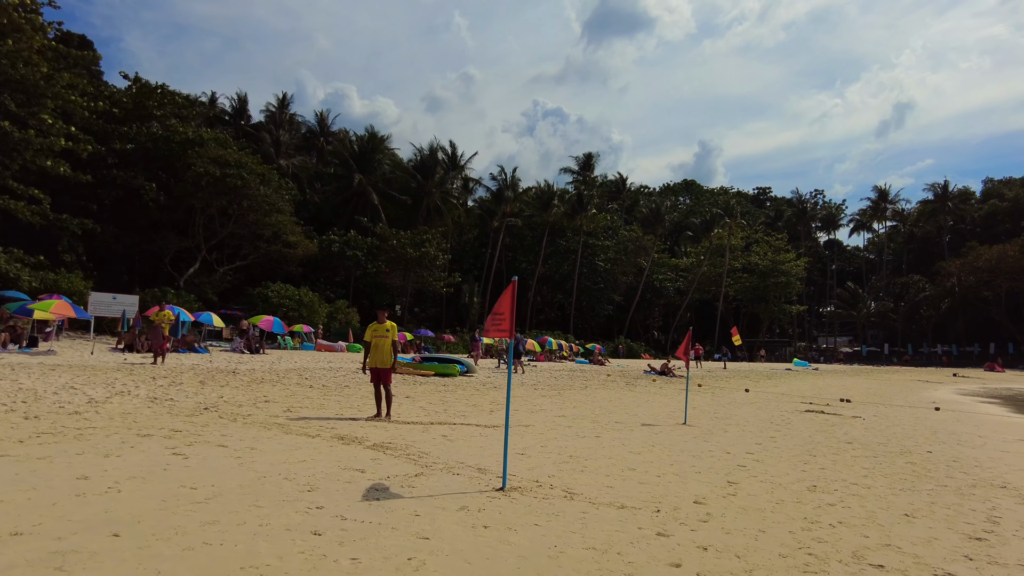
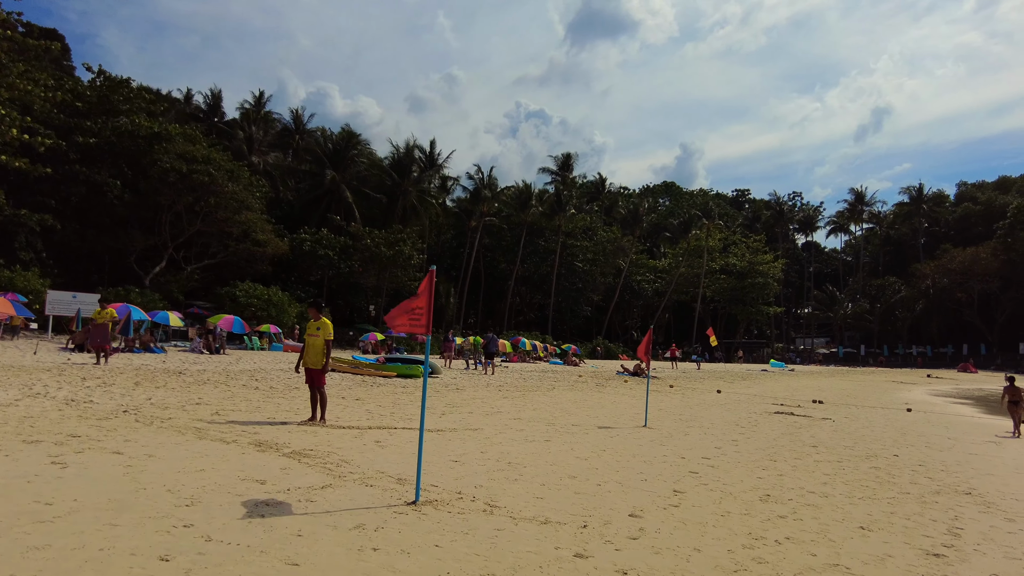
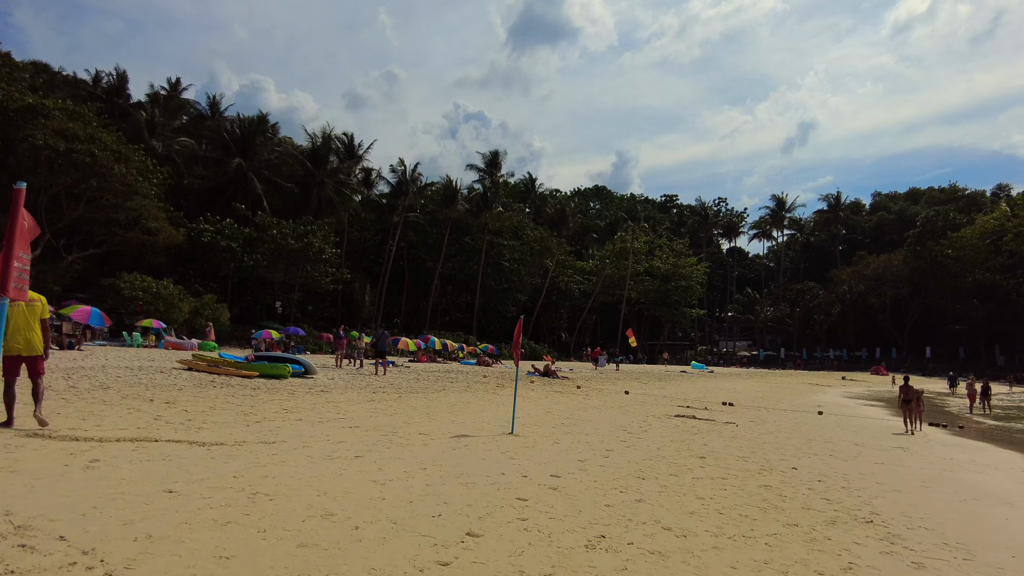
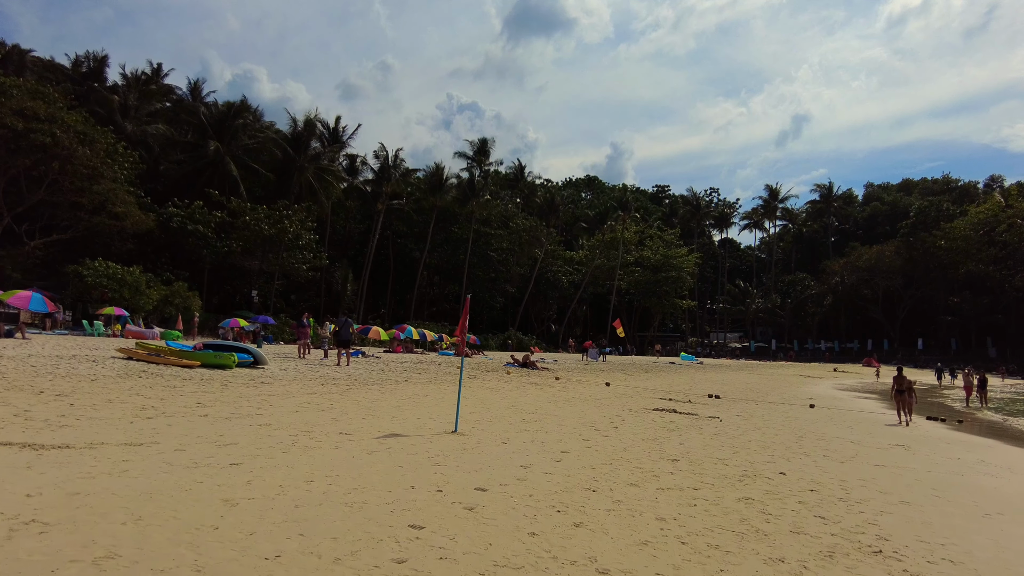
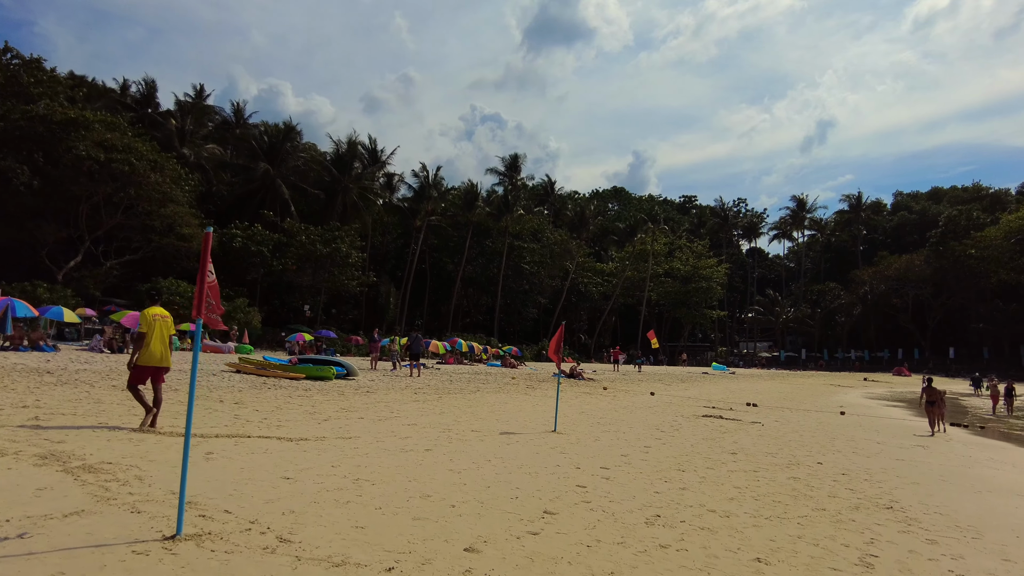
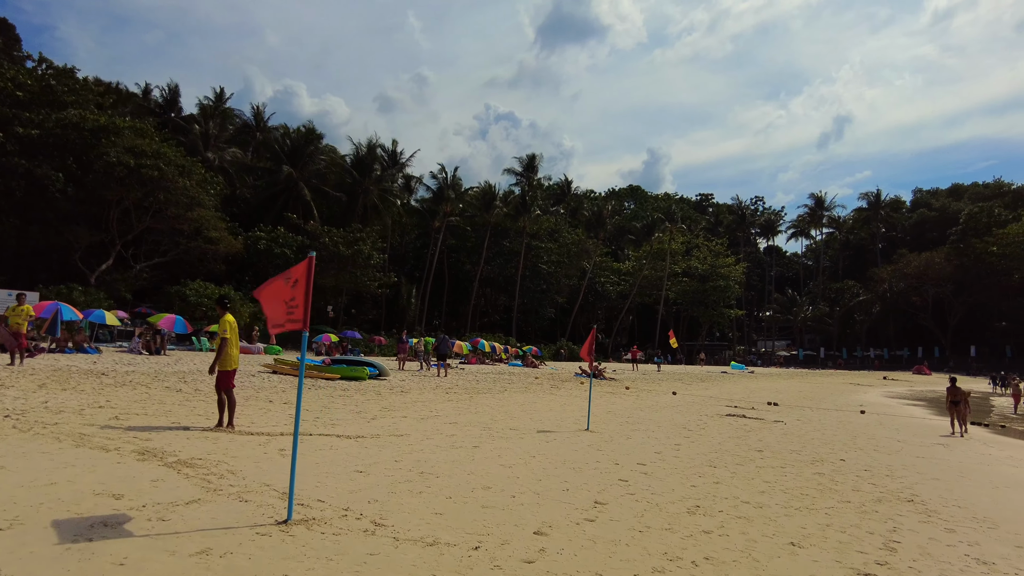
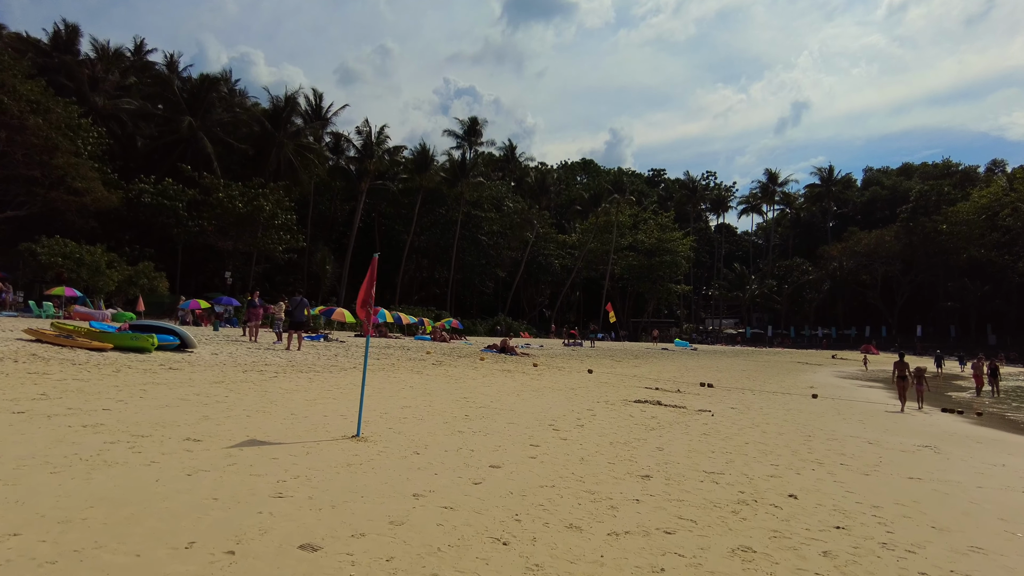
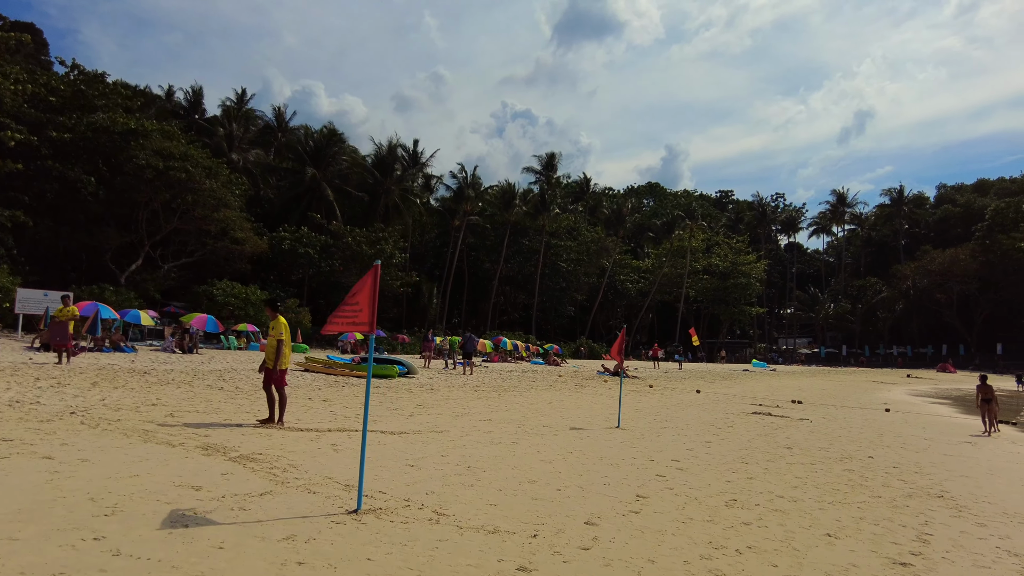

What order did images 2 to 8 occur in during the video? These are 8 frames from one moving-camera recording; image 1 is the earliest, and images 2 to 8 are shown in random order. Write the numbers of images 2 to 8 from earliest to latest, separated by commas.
2, 8, 6, 5, 3, 4, 7
